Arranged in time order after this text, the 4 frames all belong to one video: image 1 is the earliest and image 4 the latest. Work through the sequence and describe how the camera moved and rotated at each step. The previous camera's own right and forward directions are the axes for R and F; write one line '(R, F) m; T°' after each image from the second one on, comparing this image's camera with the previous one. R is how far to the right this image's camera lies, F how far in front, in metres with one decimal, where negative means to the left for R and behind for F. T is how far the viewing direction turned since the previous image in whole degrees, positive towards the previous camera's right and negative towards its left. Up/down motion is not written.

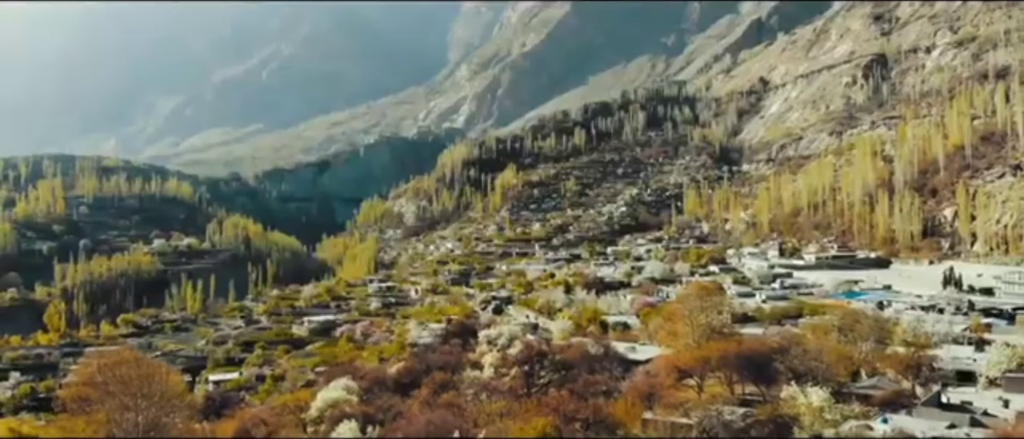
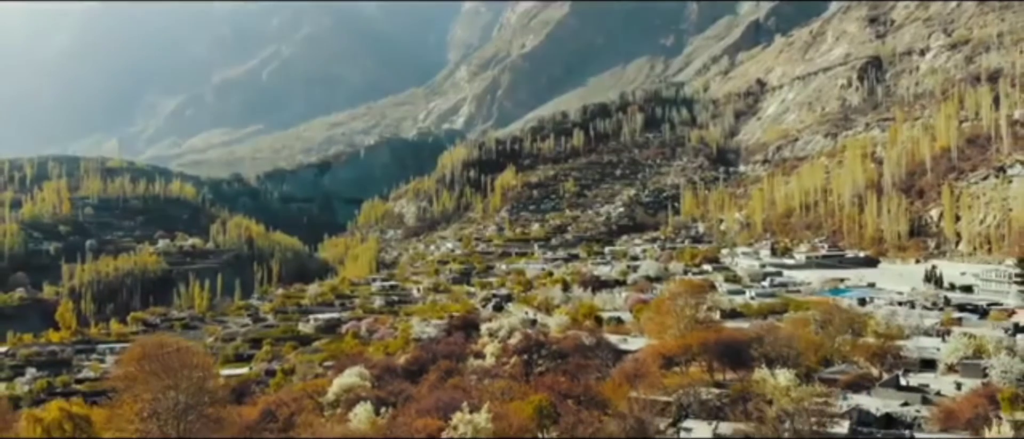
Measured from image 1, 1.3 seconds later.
(0.0, -3.0) m; 0°
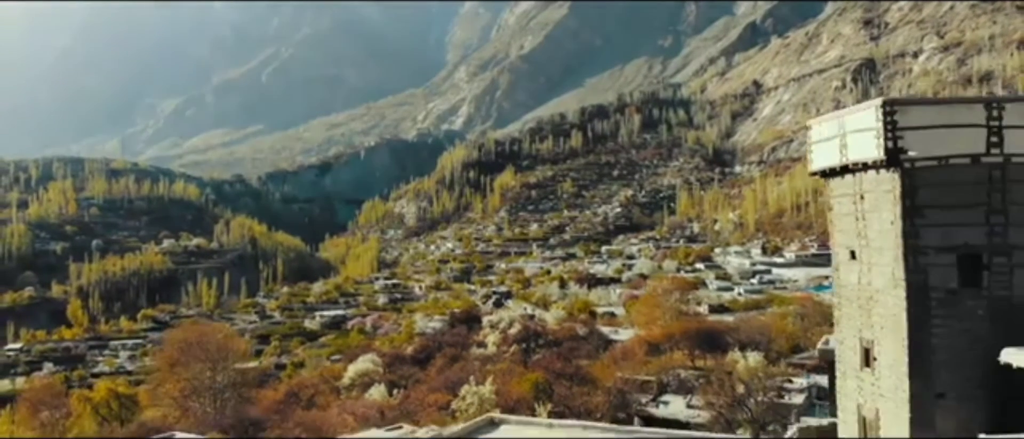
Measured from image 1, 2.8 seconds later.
(0.0, -3.5) m; 0°
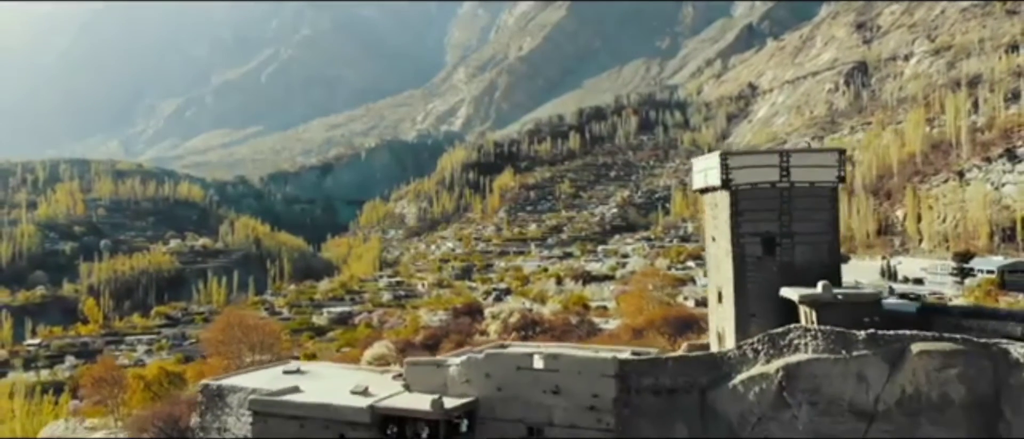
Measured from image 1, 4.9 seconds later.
(-0.1, -4.7) m; 0°
